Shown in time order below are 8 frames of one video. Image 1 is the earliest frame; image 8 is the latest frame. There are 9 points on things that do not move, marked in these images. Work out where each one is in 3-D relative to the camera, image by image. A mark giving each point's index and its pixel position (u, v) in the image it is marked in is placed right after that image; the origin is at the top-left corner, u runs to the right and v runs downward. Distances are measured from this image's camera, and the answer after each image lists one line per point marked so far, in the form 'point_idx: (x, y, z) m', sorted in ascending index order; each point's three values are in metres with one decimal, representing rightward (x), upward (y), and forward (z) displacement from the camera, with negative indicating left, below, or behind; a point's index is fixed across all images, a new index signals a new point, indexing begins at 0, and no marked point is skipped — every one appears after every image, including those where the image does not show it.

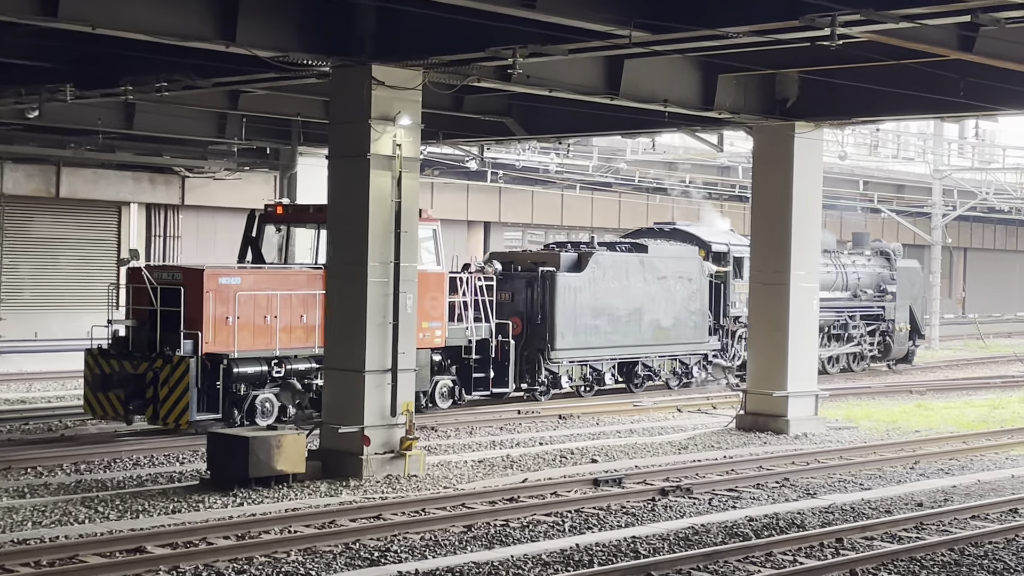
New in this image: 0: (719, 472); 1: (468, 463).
0: (+2.0, -1.8, +19.3) m
1: (-0.4, -1.7, +19.7) m
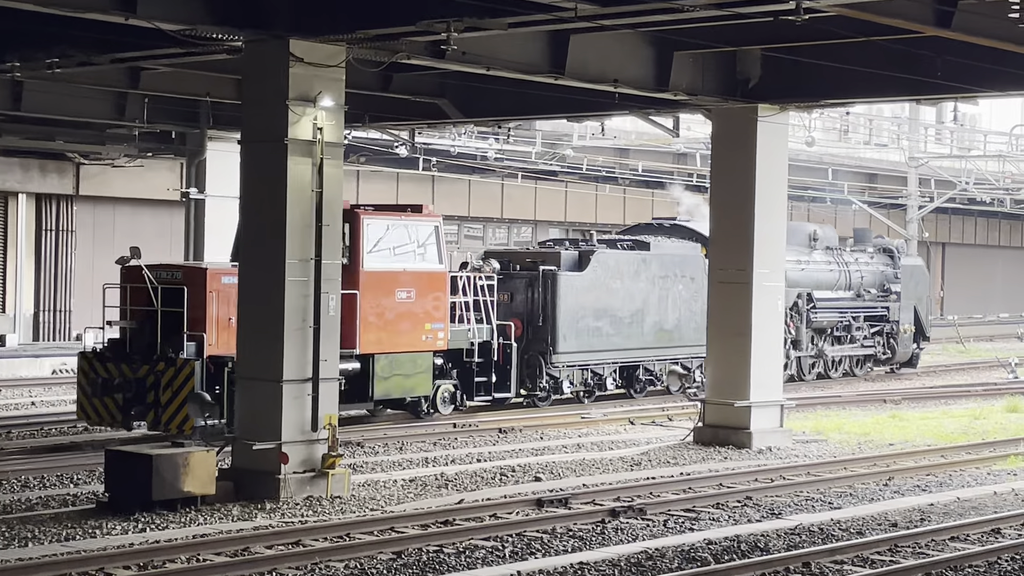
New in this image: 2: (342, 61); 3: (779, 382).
0: (+1.4, -1.8, +17.4) m
1: (-1.0, -1.7, +17.7) m
2: (-1.4, +1.9, +16.2) m
3: (+2.6, -0.9, +19.0) m
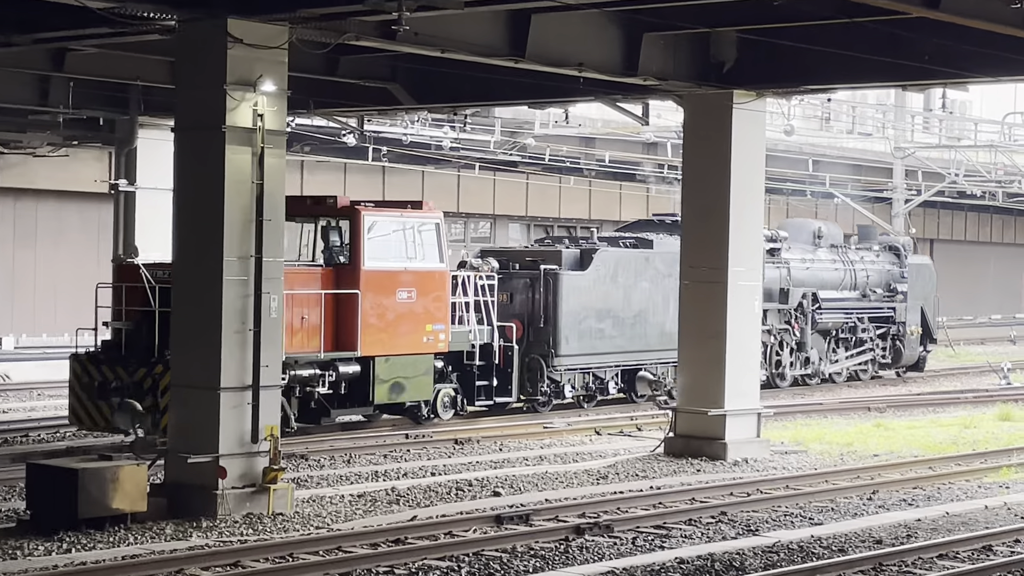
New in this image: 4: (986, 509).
0: (+1.1, -1.8, +16.1) m
1: (-1.4, -1.7, +16.3) m
2: (-1.7, +1.9, +14.8) m
3: (+2.2, -0.9, +17.7) m
4: (+3.9, -1.8, +16.2) m
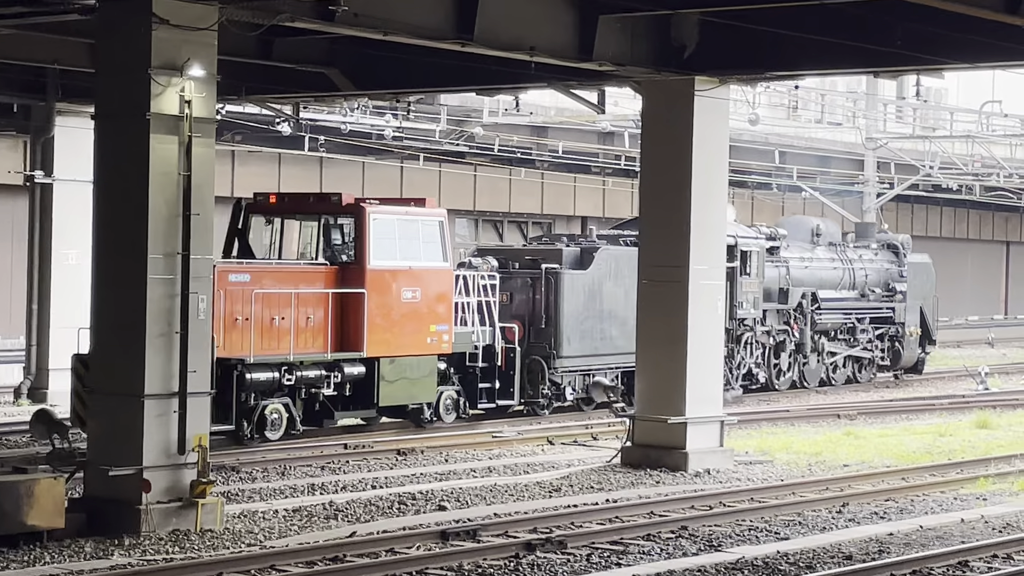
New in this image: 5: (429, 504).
0: (+0.7, -1.8, +14.9) m
1: (-1.8, -1.7, +15.1) m
2: (-2.1, +1.9, +13.6) m
3: (+1.7, -0.9, +16.6) m
4: (+3.5, -1.8, +15.1) m
5: (-0.7, -1.7, +15.6) m
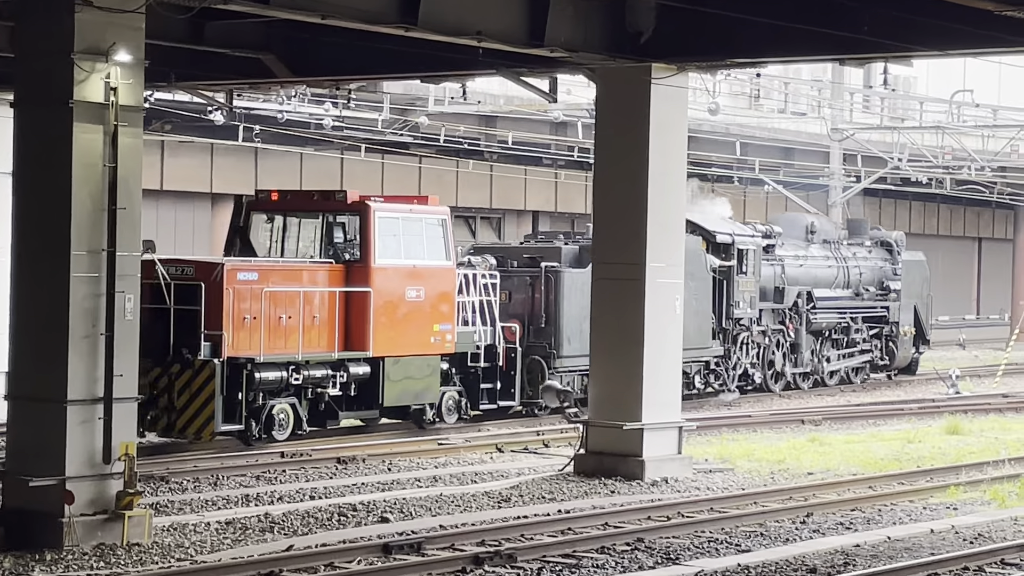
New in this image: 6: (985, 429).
0: (+0.3, -1.8, +14.1) m
1: (-2.2, -1.7, +14.2) m
2: (-2.4, +1.9, +12.6) m
3: (+1.3, -0.9, +15.8) m
4: (+3.1, -1.8, +14.4) m
5: (-1.1, -1.7, +14.7) m
6: (+4.3, -1.3, +17.8) m
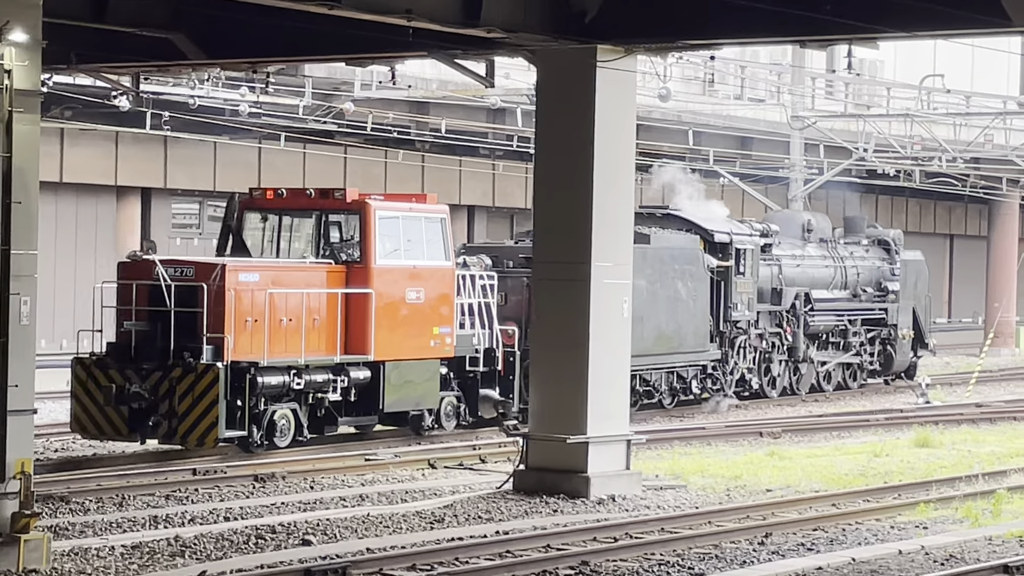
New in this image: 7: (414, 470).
0: (-0.2, -1.8, +12.8) m
1: (-2.6, -1.7, +12.9) m
2: (-2.9, +1.8, +11.3) m
3: (+0.8, -0.9, +14.5) m
4: (+2.6, -1.8, +13.2) m
5: (-1.5, -1.7, +13.4) m
6: (+3.8, -1.3, +16.6) m
7: (-0.8, -1.4, +15.1) m
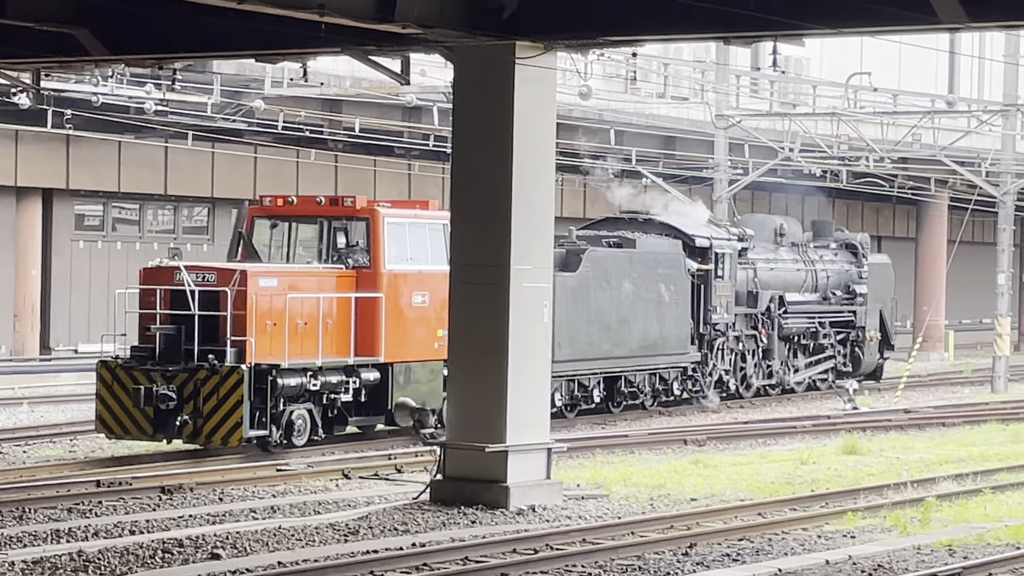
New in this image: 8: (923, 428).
0: (-0.7, -1.8, +12.4) m
1: (-3.2, -1.8, +12.3) m
2: (-3.3, +1.8, +10.8) m
3: (+0.2, -0.9, +14.1) m
4: (+2.1, -1.8, +12.8) m
5: (-2.1, -1.8, +12.9) m
6: (+3.1, -1.3, +16.3) m
7: (-1.4, -1.4, +14.7) m
8: (+4.0, -1.4, +18.9) m
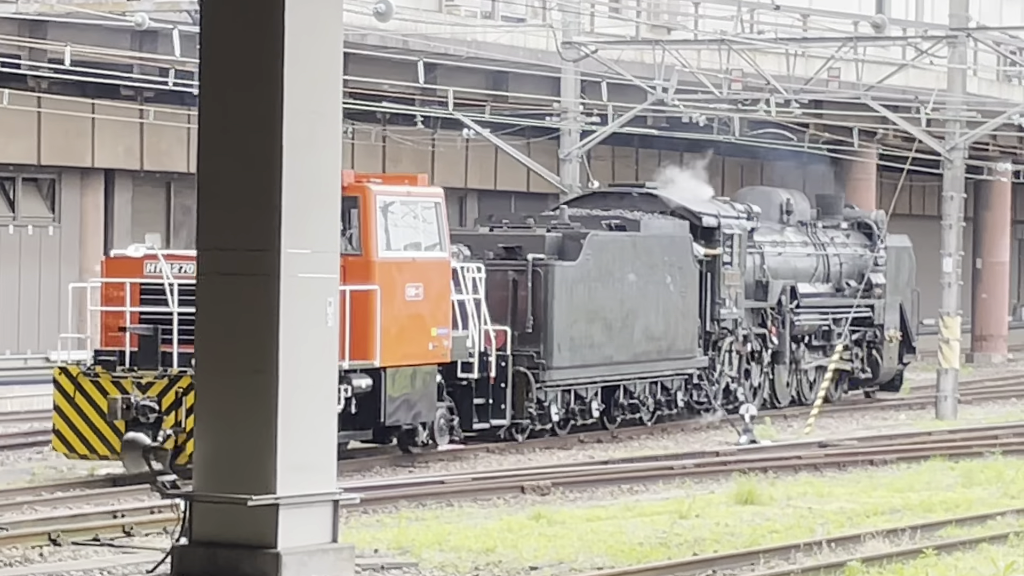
0: (-1.8, -1.8, +8.6) m
1: (-4.3, -1.8, +8.4) m
2: (-4.4, +1.8, +6.8) m
3: (-1.0, -0.9, +10.4) m
4: (+1.0, -1.8, +9.2) m
5: (-3.2, -1.7, +9.0) m
6: (+1.8, -1.2, +12.7) m
7: (-2.6, -1.4, +10.8) m
8: (+2.5, -1.2, +15.4) m
